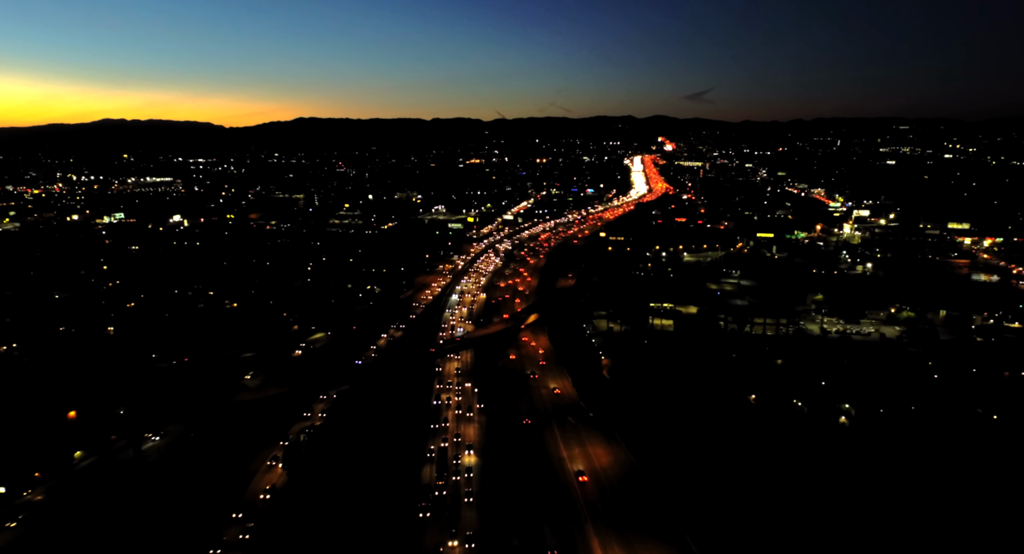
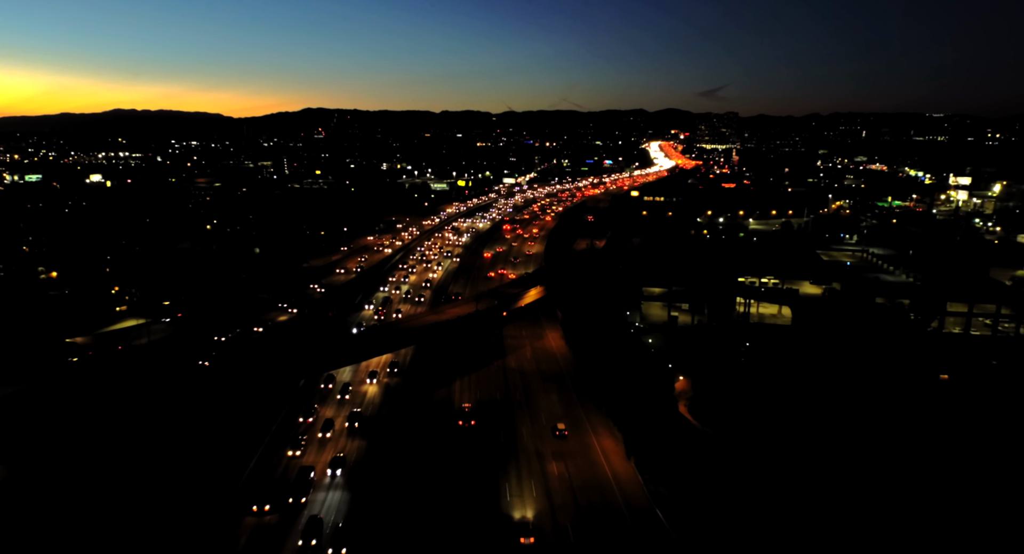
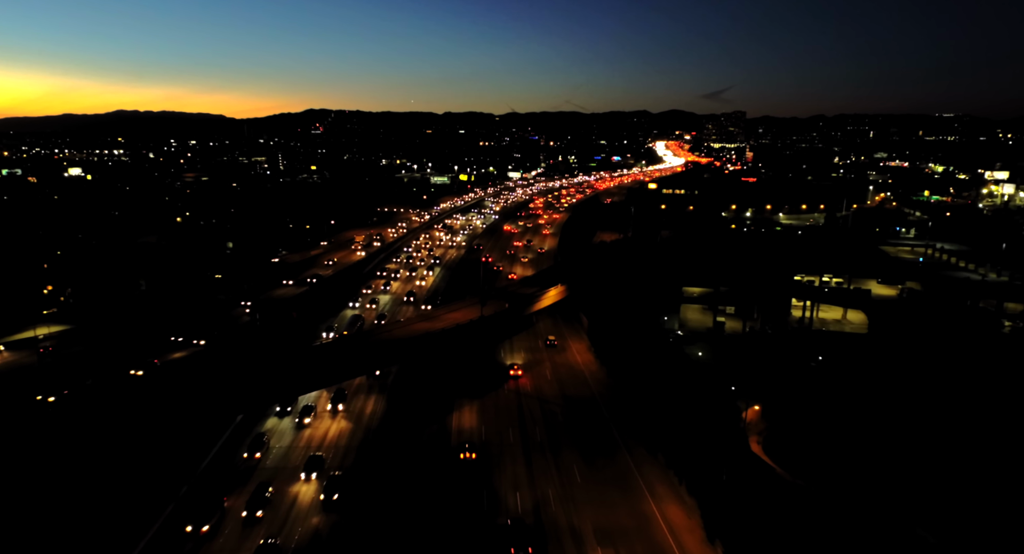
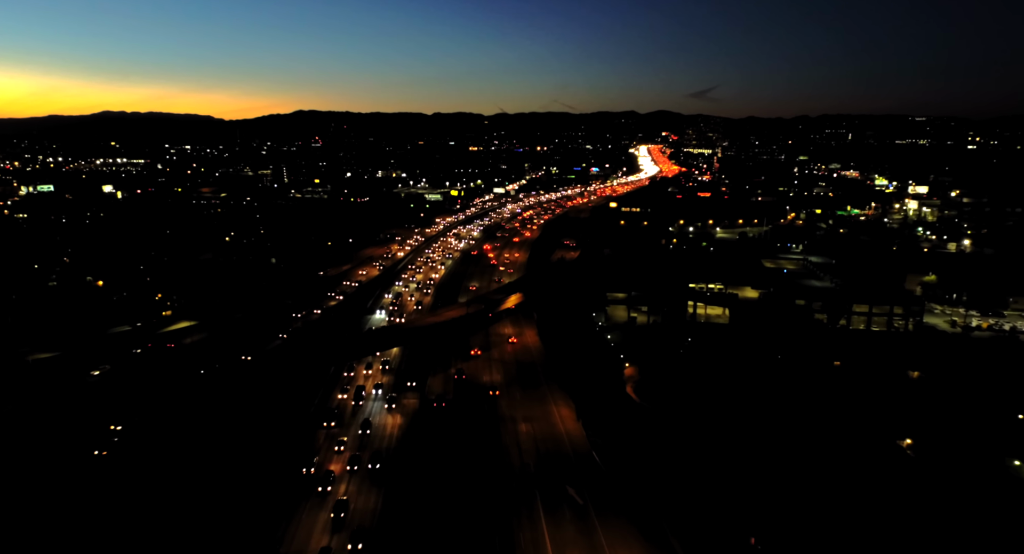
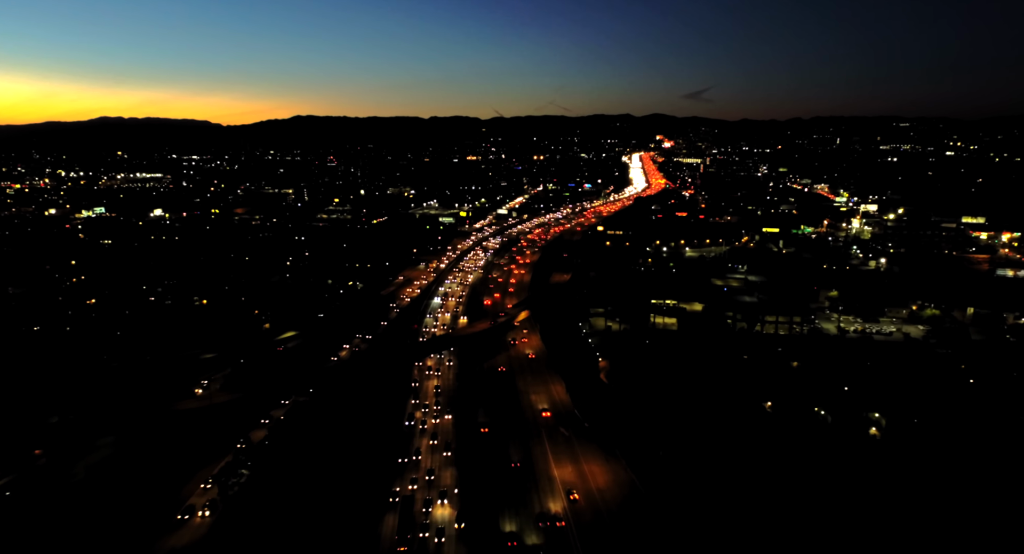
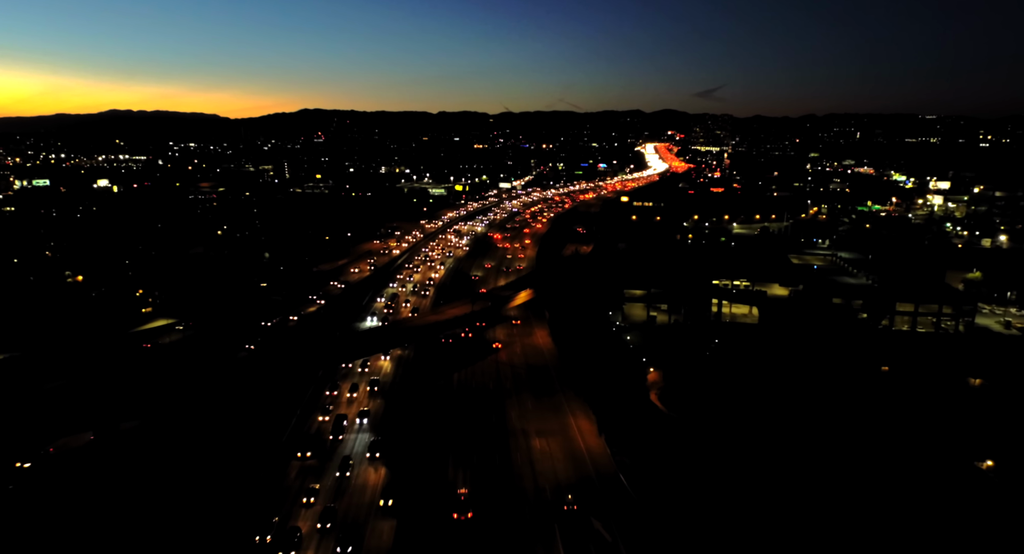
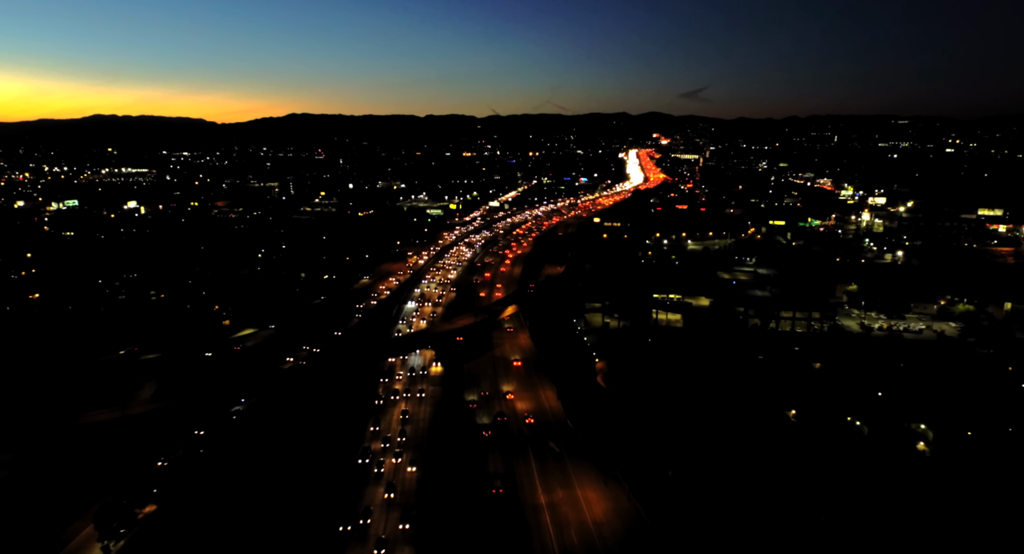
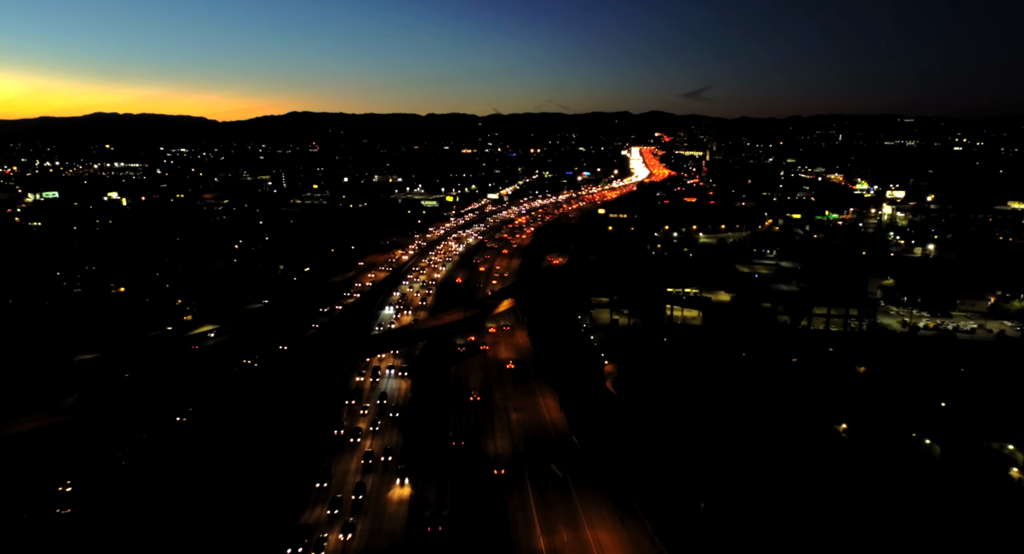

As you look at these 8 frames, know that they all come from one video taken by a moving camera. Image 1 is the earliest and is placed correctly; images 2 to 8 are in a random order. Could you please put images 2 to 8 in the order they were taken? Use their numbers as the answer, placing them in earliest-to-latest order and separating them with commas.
5, 7, 8, 4, 6, 2, 3
